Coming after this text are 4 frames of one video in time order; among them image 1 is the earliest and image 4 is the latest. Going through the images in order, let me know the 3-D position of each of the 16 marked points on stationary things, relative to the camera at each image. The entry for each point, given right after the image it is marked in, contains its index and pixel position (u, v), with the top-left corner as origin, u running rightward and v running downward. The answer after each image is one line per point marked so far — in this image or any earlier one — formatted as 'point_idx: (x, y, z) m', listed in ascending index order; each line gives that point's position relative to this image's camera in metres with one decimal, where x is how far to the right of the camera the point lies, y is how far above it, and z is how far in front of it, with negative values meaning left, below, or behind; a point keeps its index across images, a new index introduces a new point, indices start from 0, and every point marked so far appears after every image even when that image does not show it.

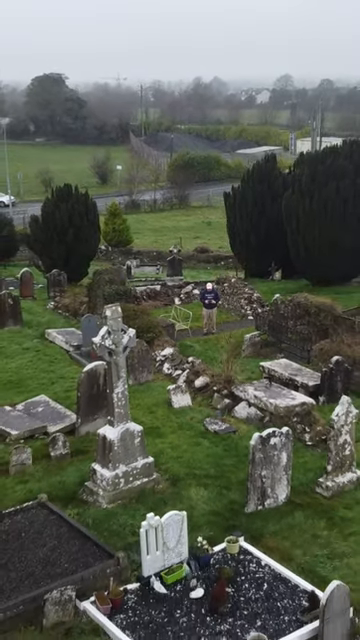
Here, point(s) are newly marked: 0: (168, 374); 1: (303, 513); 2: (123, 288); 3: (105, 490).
0: (-0.2, -1.1, +14.4) m
1: (+1.6, -2.6, +9.7) m
2: (-1.4, +0.8, +18.2) m
3: (-1.0, -2.3, +9.8) m
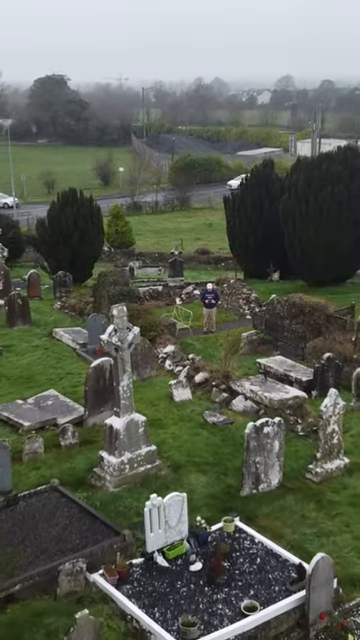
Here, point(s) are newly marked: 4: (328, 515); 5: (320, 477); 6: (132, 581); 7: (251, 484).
0: (-0.2, -1.0, +15.2) m
1: (+1.6, -2.5, +10.5) m
2: (-1.4, +0.8, +19.0) m
3: (-1.0, -2.3, +10.7) m
4: (+2.1, -2.7, +10.1) m
5: (+2.1, -2.3, +10.9) m
6: (-0.6, -3.2, +8.8) m
7: (+1.0, -2.4, +10.5) m
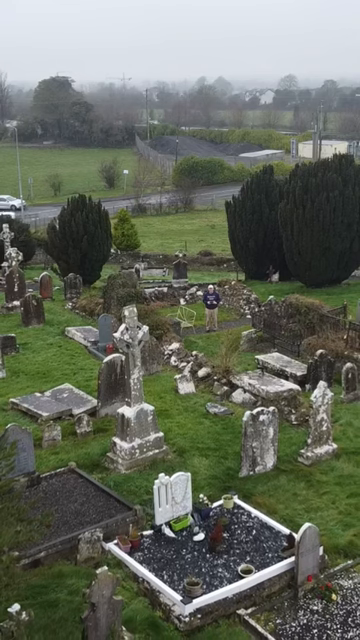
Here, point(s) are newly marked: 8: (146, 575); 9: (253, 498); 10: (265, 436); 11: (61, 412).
0: (-0.1, -1.0, +16.5) m
1: (+1.7, -2.5, +11.8) m
2: (-1.3, +0.8, +20.3) m
3: (-0.9, -2.3, +11.9) m
4: (+2.1, -2.7, +11.3) m
5: (+2.2, -2.3, +12.1) m
6: (-0.5, -3.2, +10.1) m
7: (+1.1, -2.4, +11.8) m
8: (-0.4, -3.3, +9.4) m
9: (+1.1, -2.7, +11.2) m
10: (+1.4, -1.9, +11.8) m
11: (-2.2, -1.8, +13.7) m
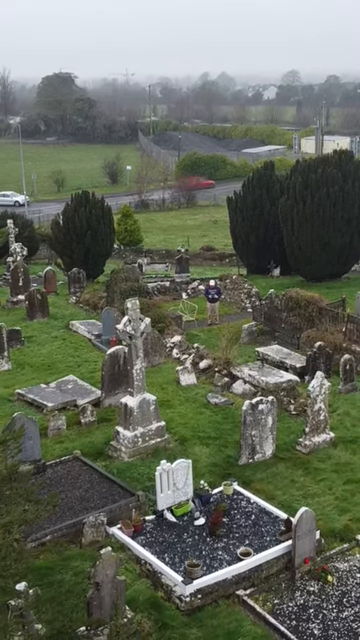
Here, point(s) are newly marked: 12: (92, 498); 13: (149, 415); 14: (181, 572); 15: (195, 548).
0: (-0.1, -0.9, +16.8) m
1: (+1.7, -2.4, +12.1) m
2: (-1.2, +1.0, +20.6) m
3: (-0.9, -2.1, +12.3) m
4: (+2.2, -2.6, +11.7) m
5: (+2.2, -2.2, +12.5) m
6: (-0.5, -3.0, +10.4) m
7: (+1.1, -2.2, +12.1) m
8: (-0.4, -3.2, +9.8) m
9: (+1.2, -2.6, +11.6) m
10: (+1.4, -1.7, +12.1) m
11: (-2.2, -1.6, +14.1) m
12: (-1.3, -2.7, +11.0) m
13: (-0.5, -1.7, +12.5) m
14: (0.0, -3.3, +9.5) m
15: (+0.2, -3.1, +10.1) m
